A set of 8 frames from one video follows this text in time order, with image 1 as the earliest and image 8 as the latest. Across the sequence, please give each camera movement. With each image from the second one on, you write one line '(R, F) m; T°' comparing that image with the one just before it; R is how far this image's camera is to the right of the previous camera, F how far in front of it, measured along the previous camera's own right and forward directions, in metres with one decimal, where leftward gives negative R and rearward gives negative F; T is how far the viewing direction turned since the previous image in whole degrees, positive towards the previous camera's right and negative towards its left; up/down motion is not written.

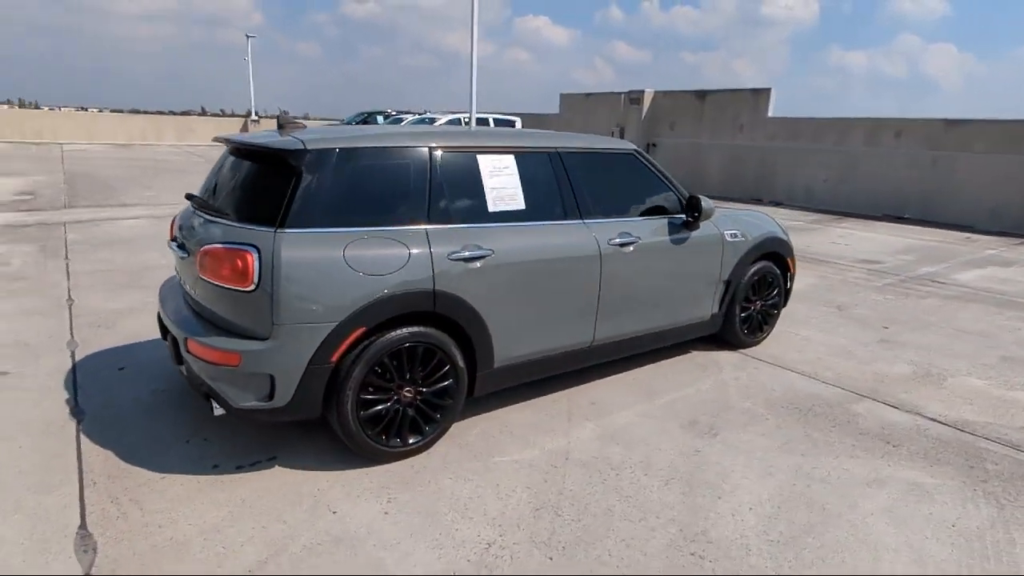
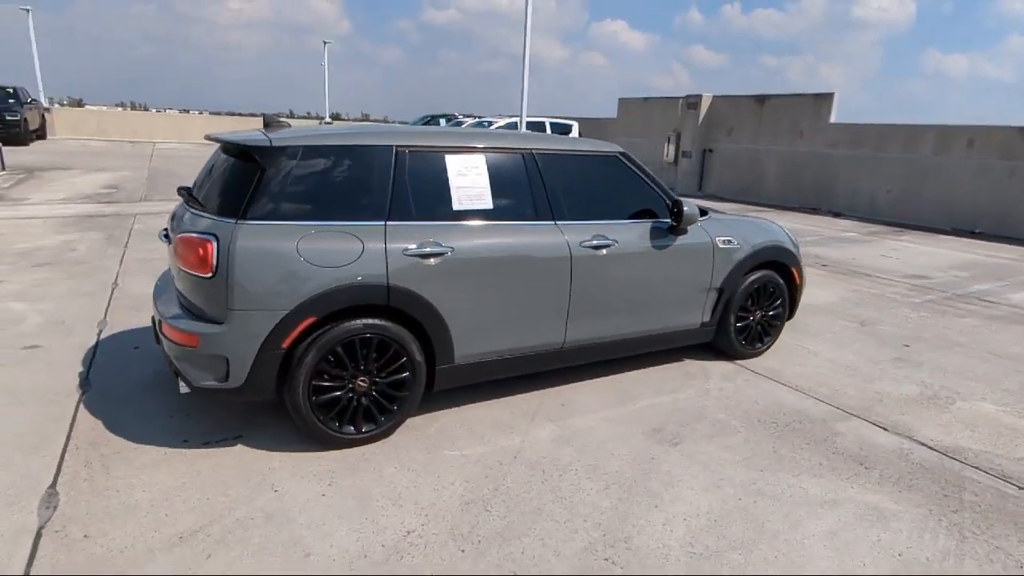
(+0.6, 0.0) m; -6°
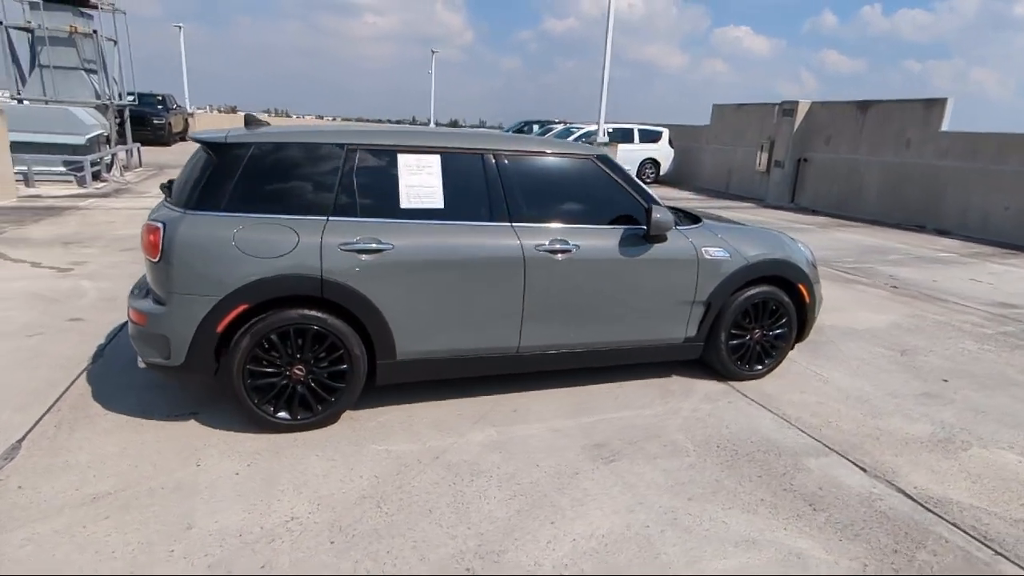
(+0.9, +0.1) m; -10°
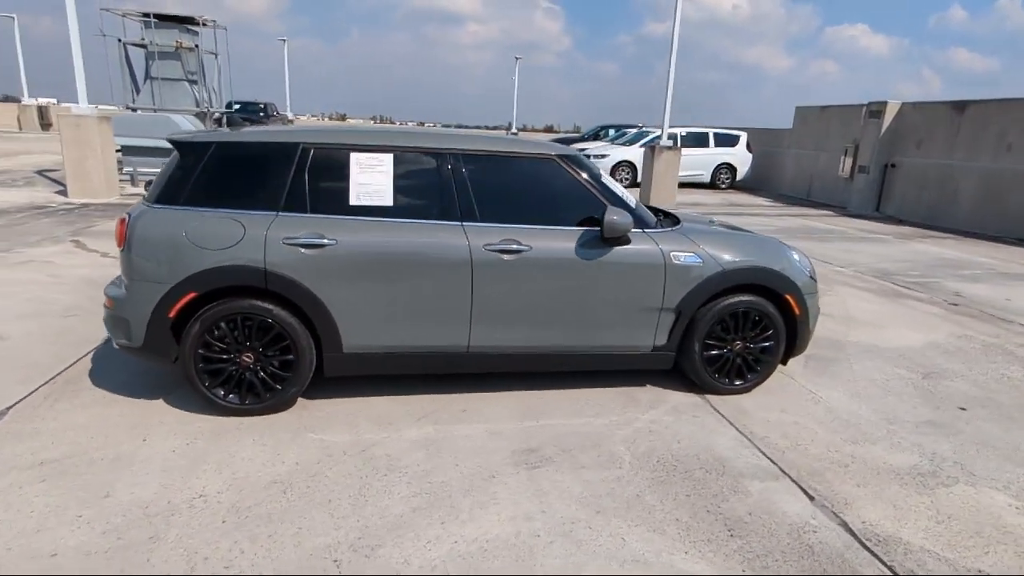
(+0.8, +0.1) m; -9°
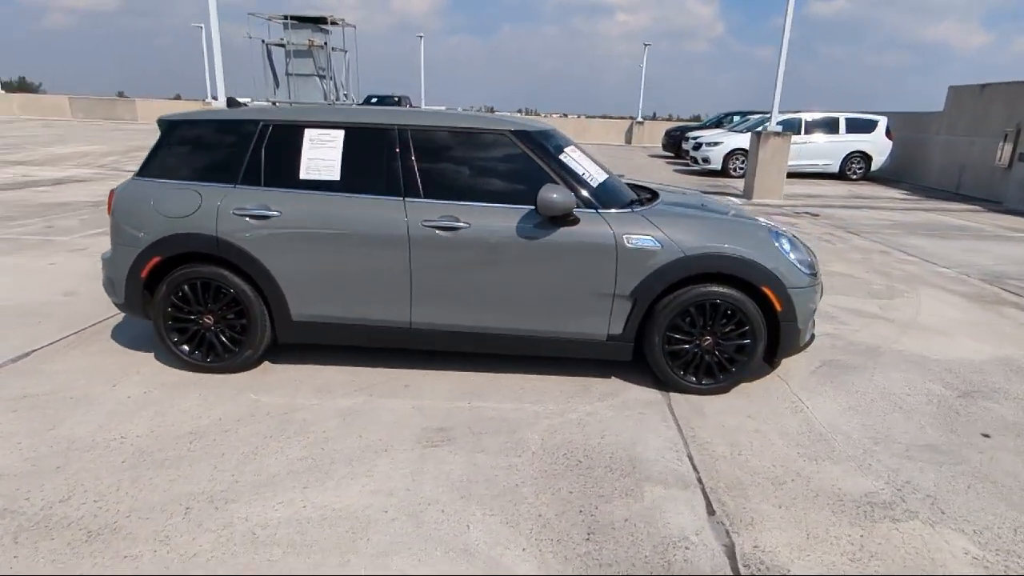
(+1.2, +0.2) m; -13°
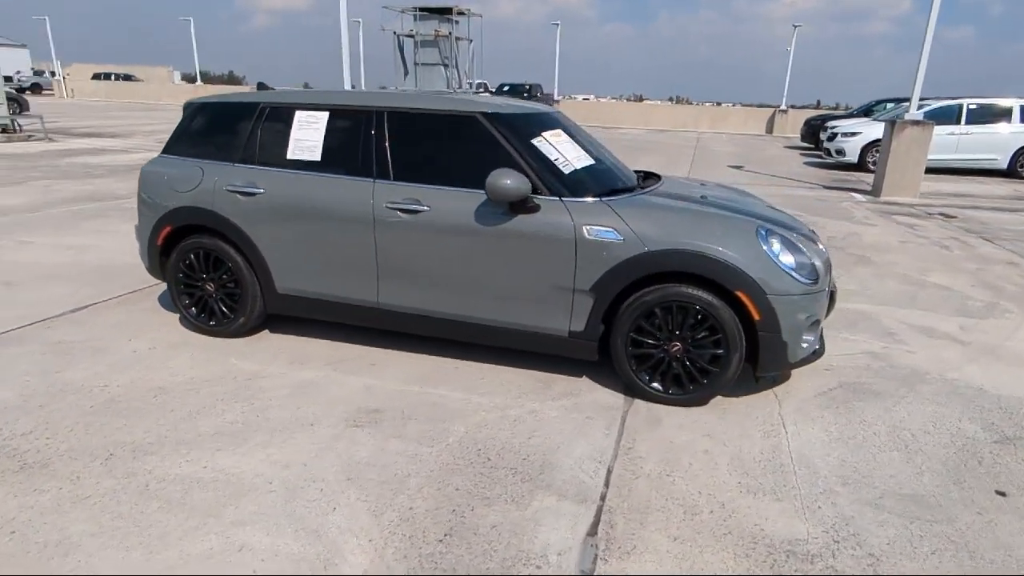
(+1.0, +0.2) m; -13°
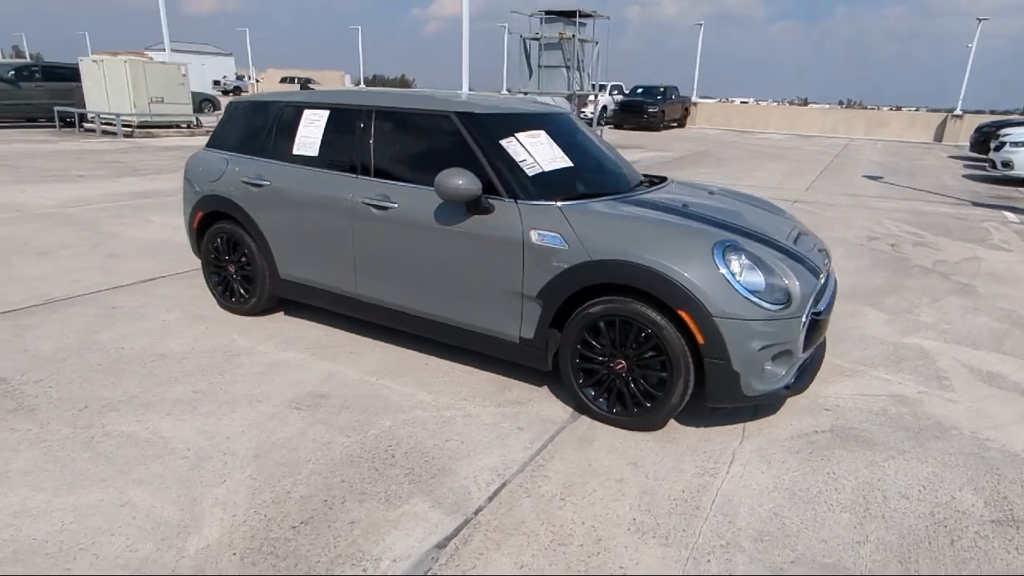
(+1.0, +0.2) m; -13°
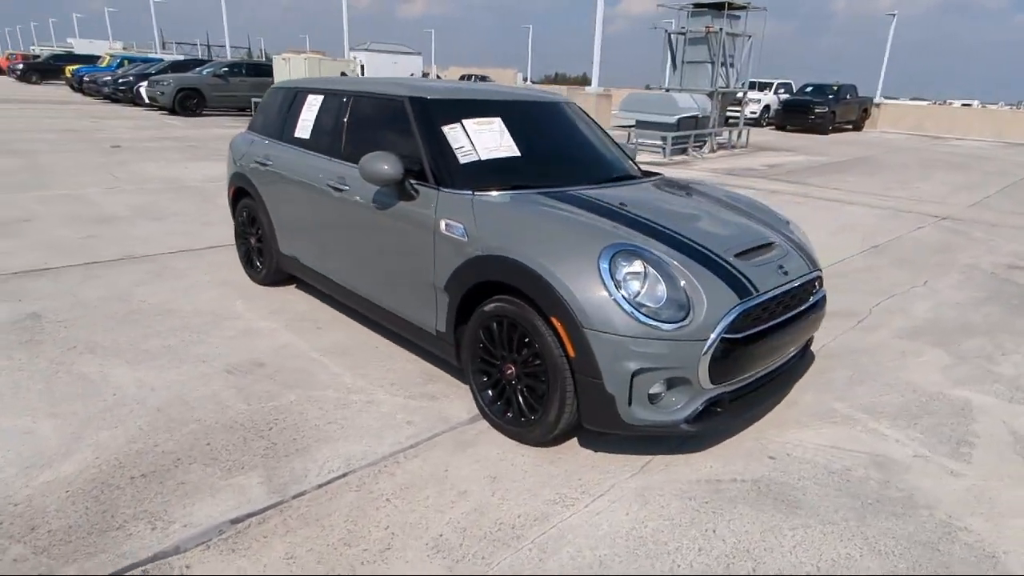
(+1.2, +0.3) m; -15°
